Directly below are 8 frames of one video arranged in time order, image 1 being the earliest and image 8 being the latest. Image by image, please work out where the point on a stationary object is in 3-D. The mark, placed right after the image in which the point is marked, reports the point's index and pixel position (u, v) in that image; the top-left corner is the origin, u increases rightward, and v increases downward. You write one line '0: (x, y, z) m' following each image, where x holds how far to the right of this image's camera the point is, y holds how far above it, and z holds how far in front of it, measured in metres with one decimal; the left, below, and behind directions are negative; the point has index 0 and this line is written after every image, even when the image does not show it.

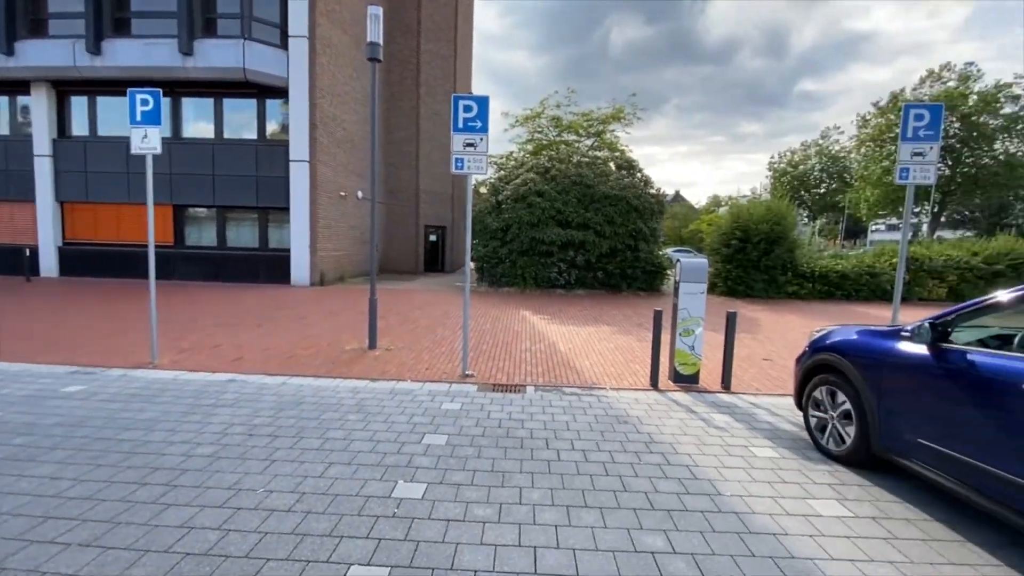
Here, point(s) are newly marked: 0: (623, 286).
0: (+3.7, 0.0, +15.2) m
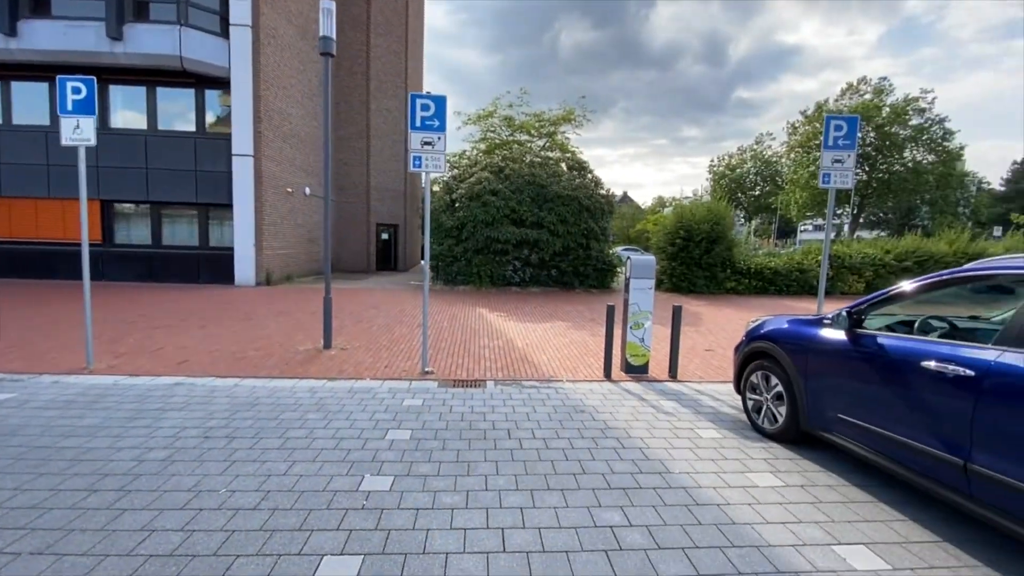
0: (+2.2, +0.1, +15.6) m
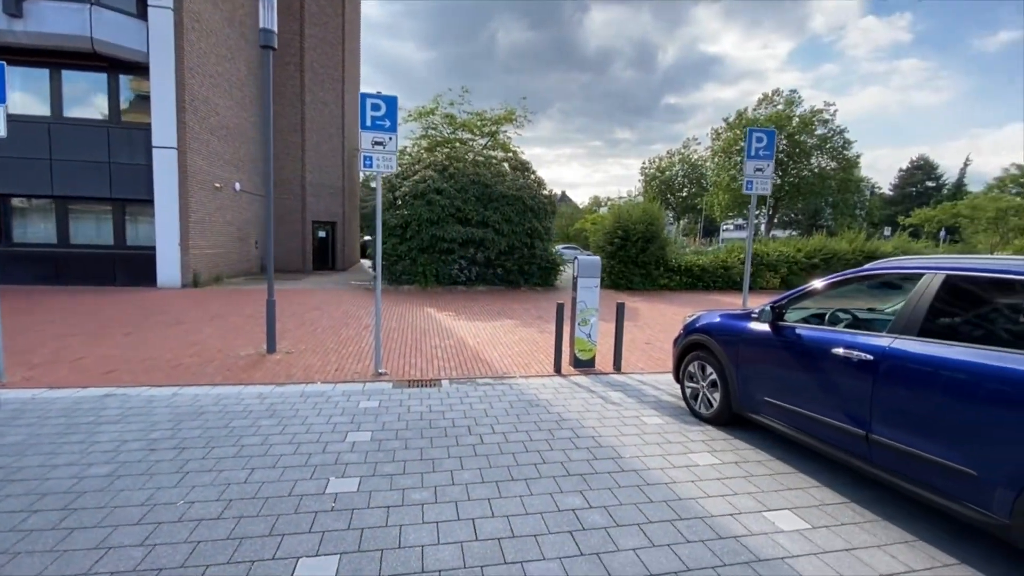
0: (+0.3, +0.2, +15.9) m
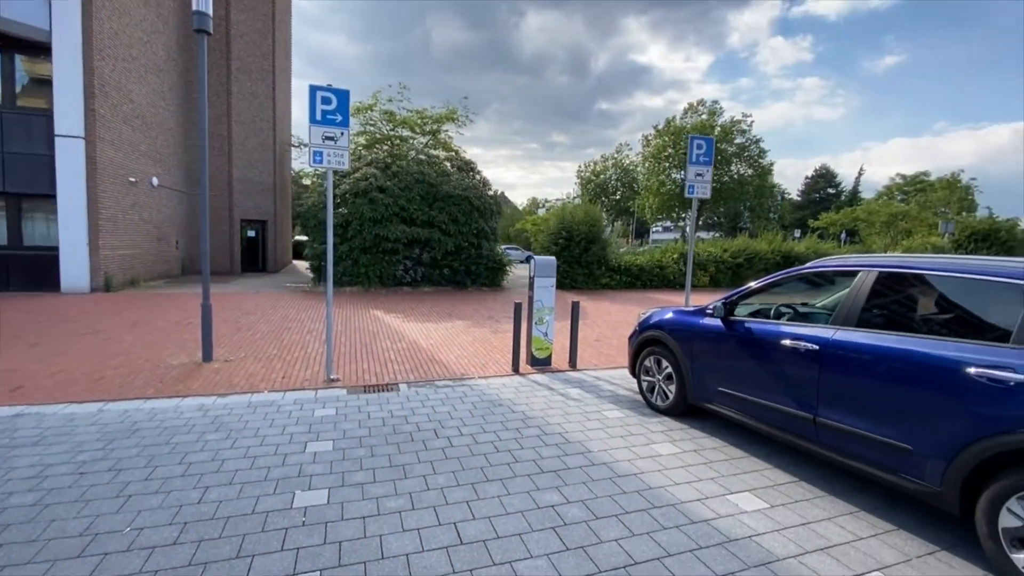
0: (-1.5, +0.2, +15.9) m
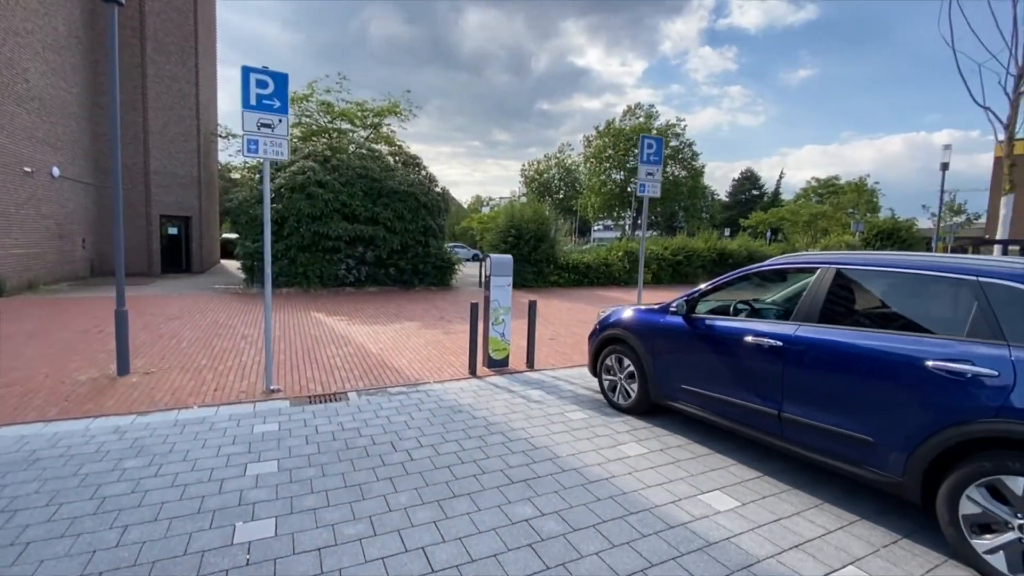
0: (-3.2, +0.2, +15.4) m
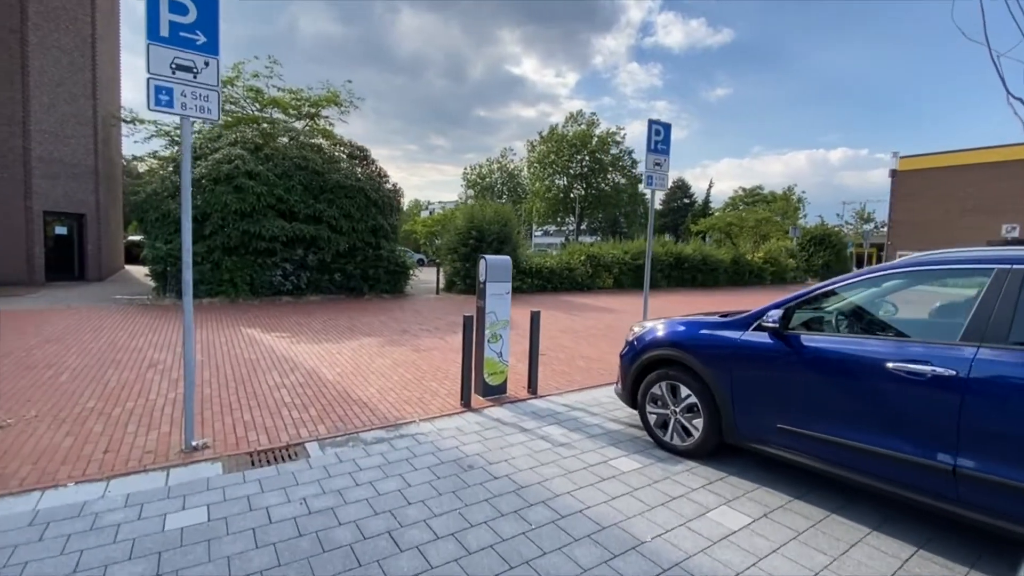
0: (-4.3, 0.0, +13.6) m
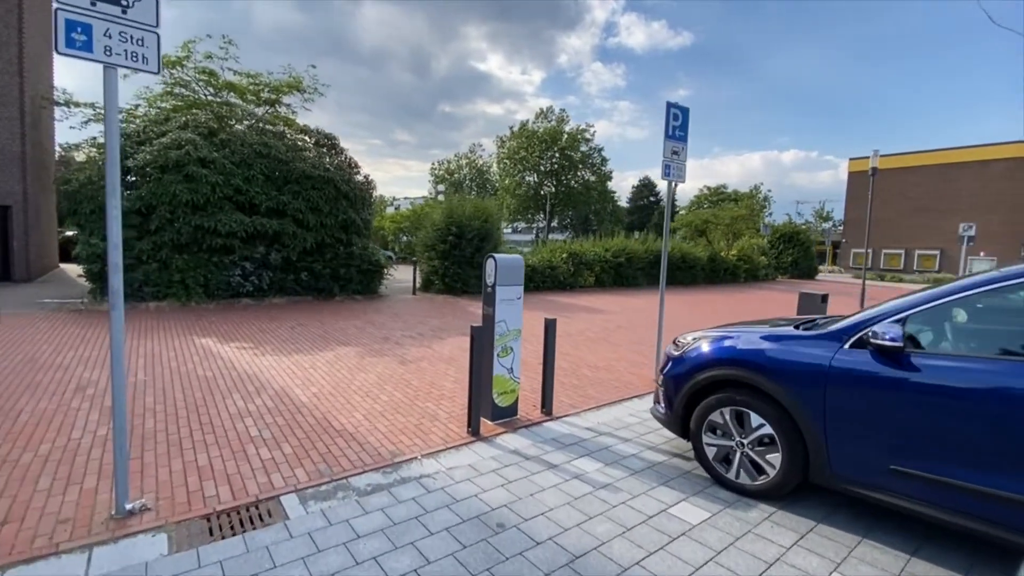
0: (-4.8, -0.1, +12.5) m
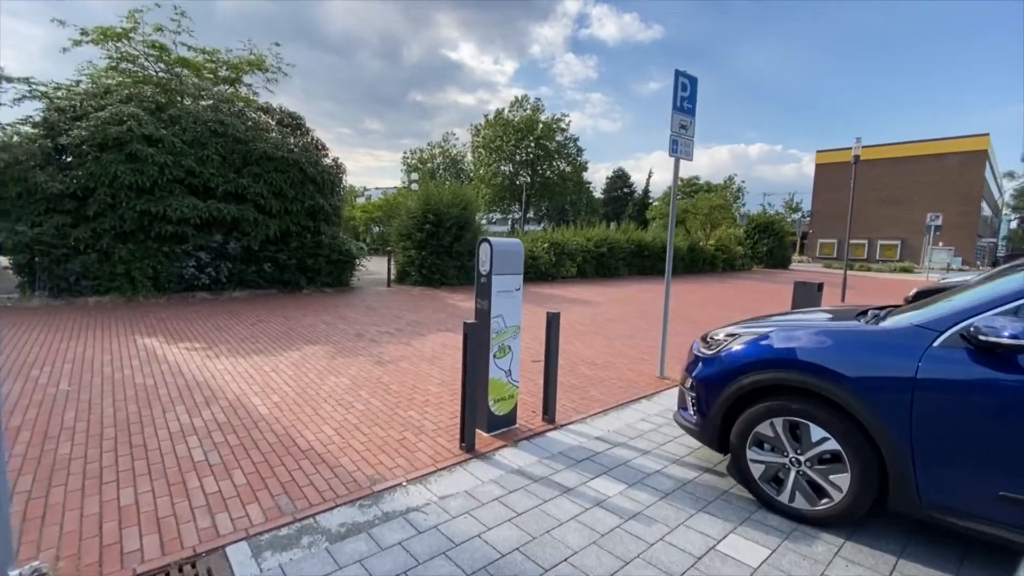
0: (-5.2, +0.1, +11.6) m
